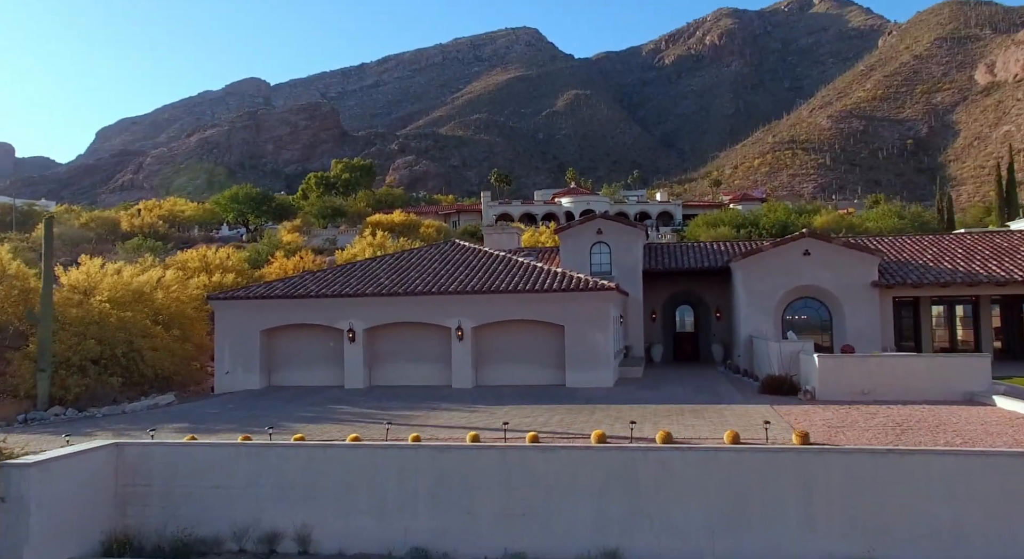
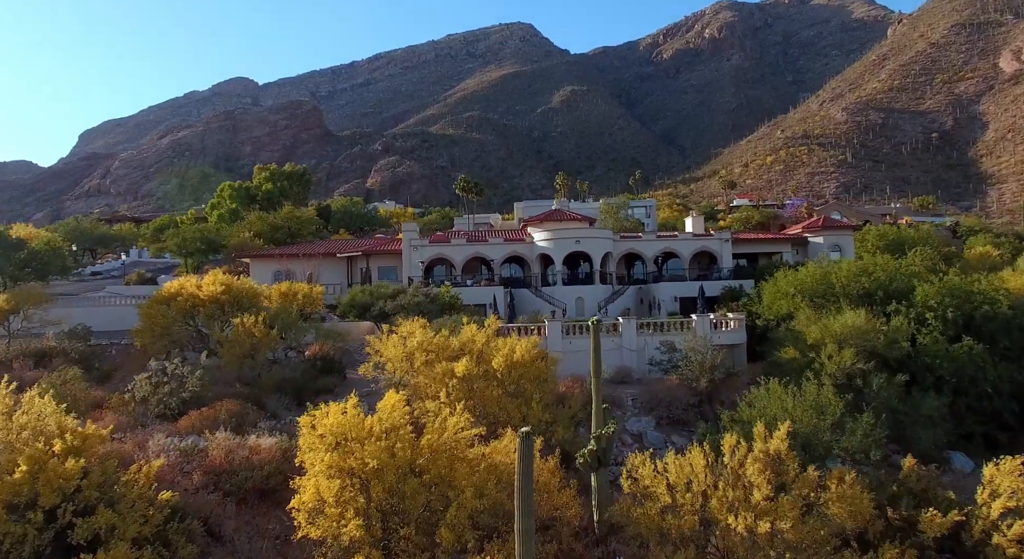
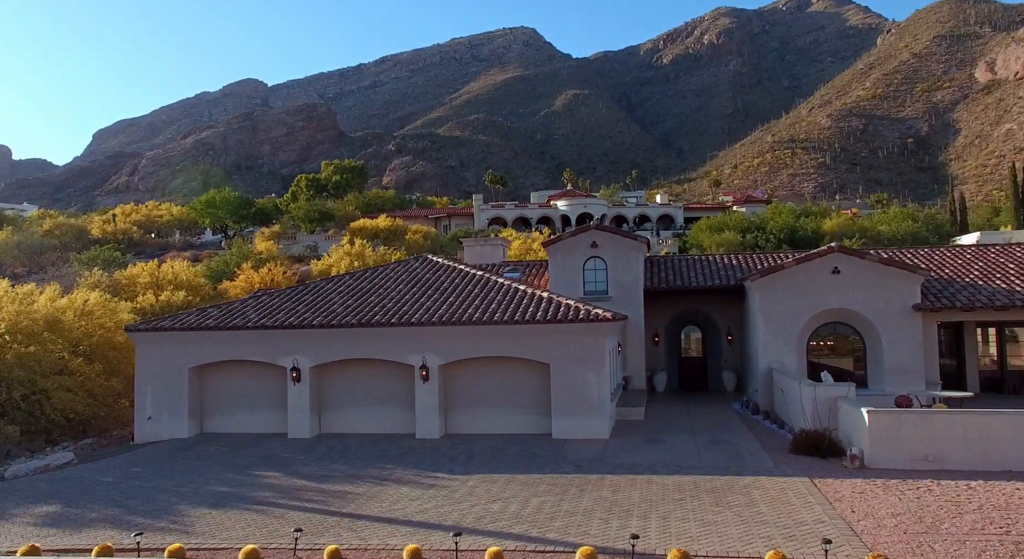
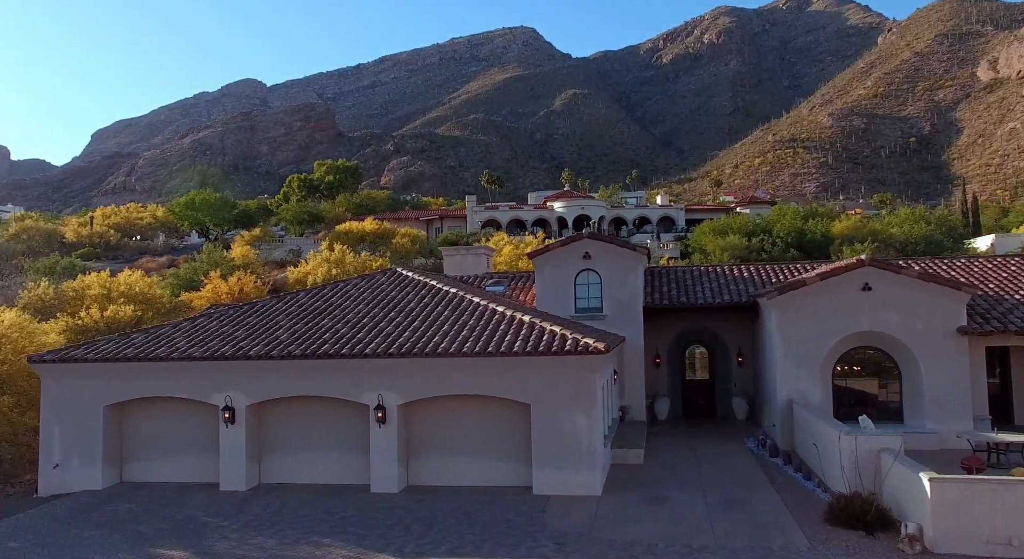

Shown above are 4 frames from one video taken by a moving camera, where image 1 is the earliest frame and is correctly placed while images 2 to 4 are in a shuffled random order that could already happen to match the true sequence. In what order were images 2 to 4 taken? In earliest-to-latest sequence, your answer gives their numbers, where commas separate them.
3, 4, 2
